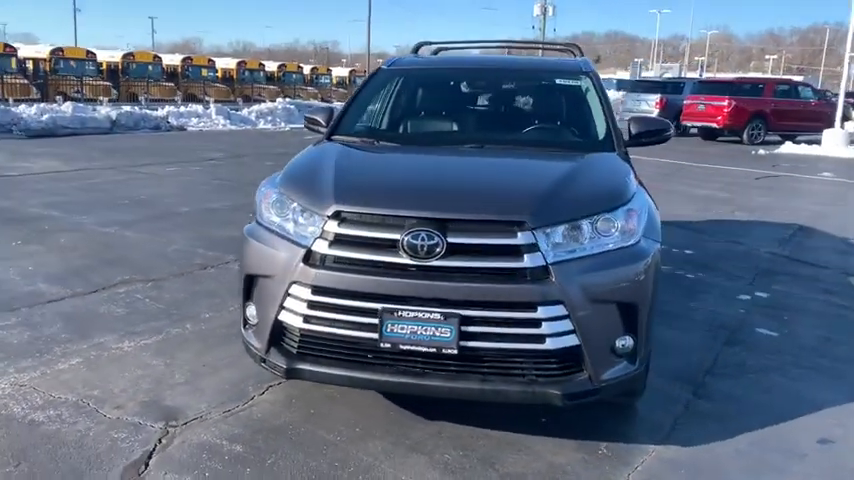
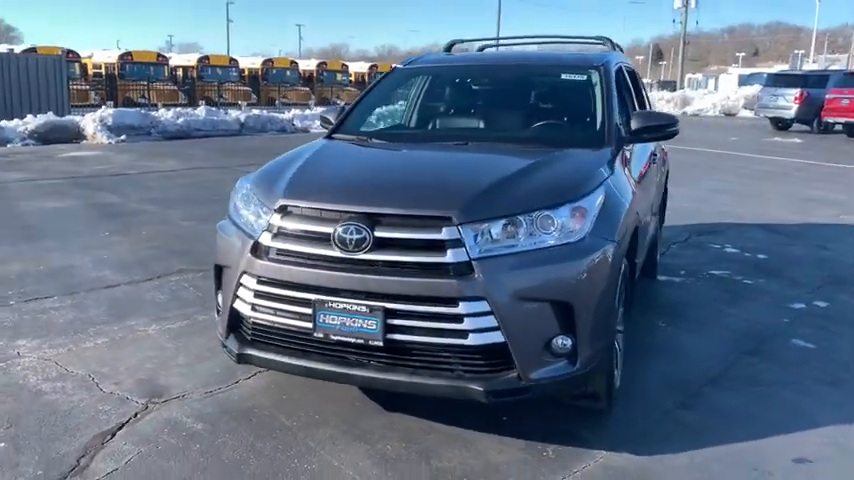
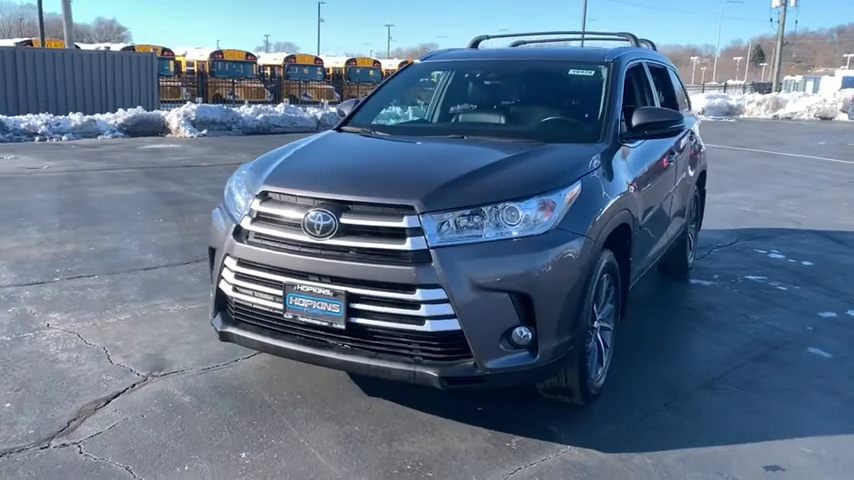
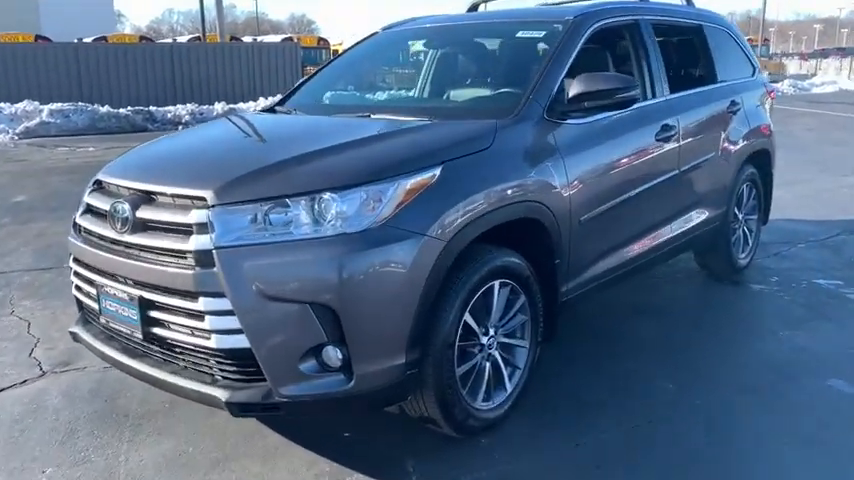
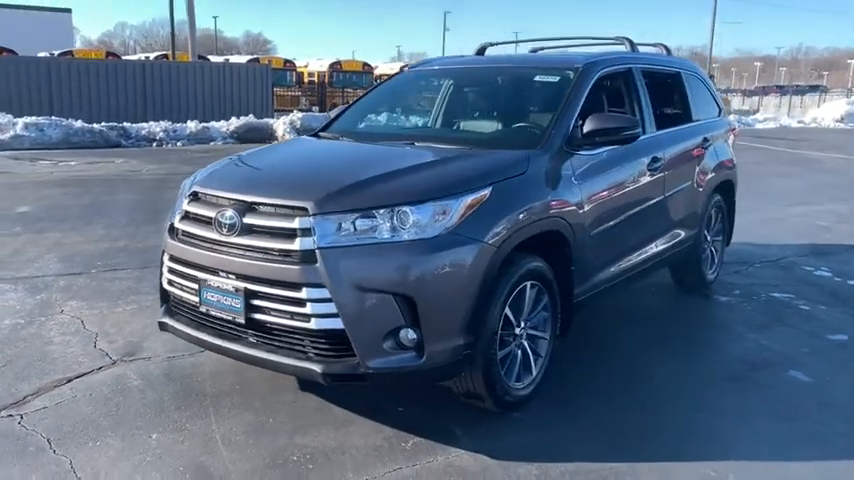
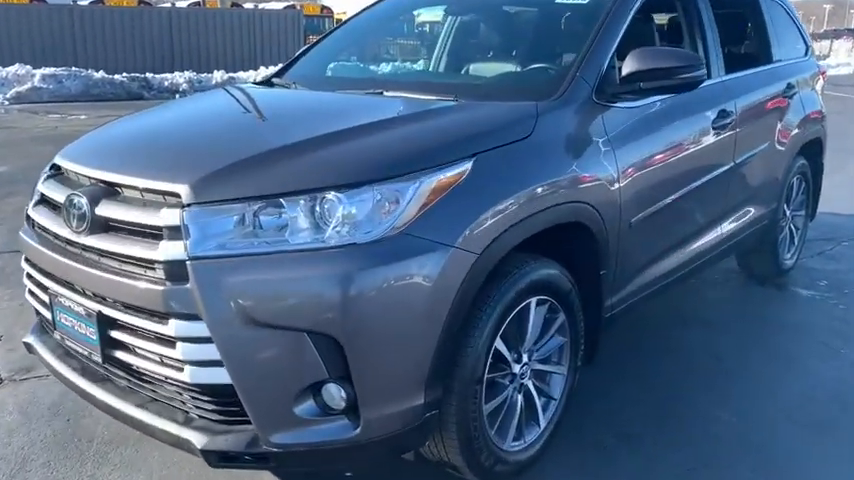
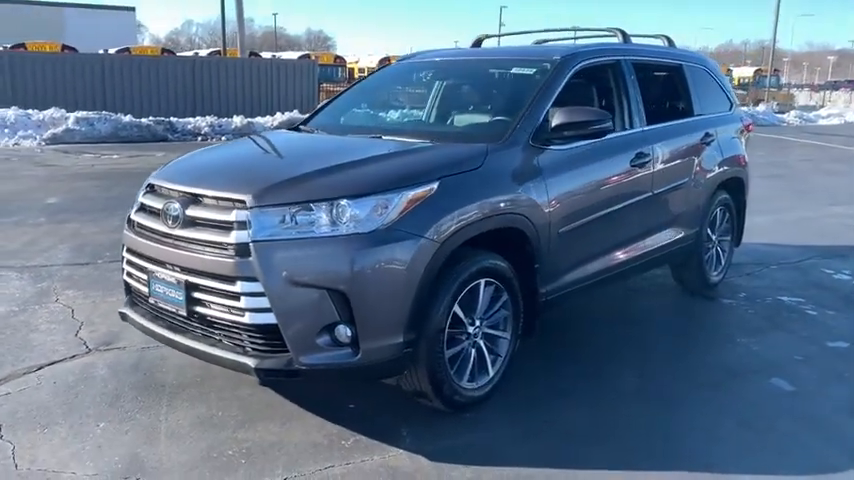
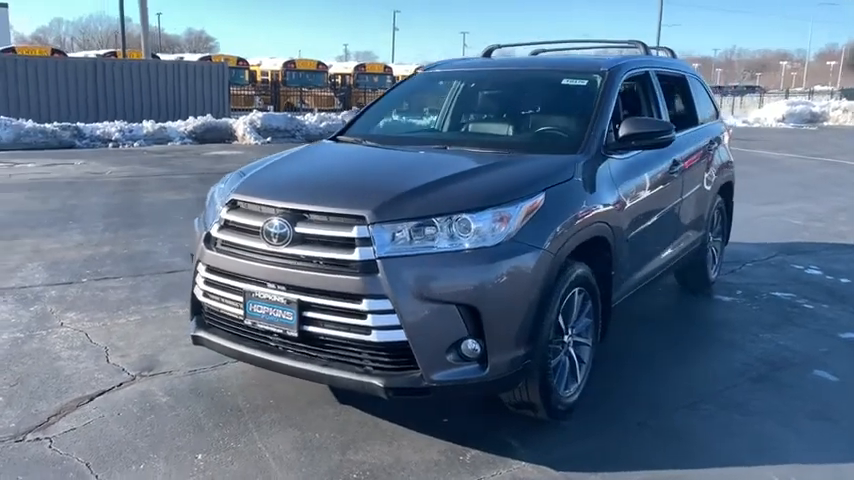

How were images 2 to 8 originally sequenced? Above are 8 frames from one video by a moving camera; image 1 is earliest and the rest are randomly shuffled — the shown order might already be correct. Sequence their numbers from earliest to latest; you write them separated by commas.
2, 3, 8, 5, 7, 4, 6
